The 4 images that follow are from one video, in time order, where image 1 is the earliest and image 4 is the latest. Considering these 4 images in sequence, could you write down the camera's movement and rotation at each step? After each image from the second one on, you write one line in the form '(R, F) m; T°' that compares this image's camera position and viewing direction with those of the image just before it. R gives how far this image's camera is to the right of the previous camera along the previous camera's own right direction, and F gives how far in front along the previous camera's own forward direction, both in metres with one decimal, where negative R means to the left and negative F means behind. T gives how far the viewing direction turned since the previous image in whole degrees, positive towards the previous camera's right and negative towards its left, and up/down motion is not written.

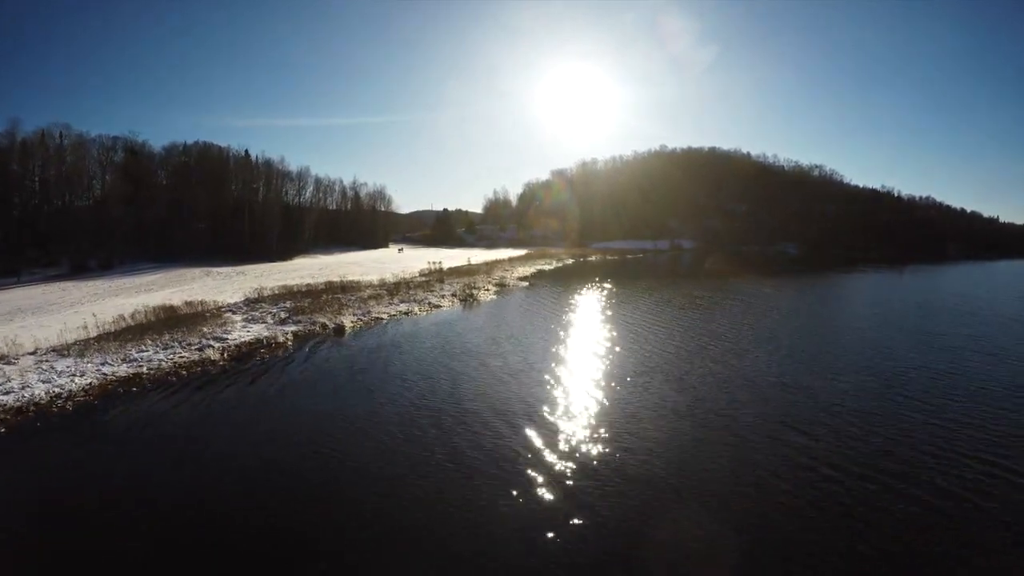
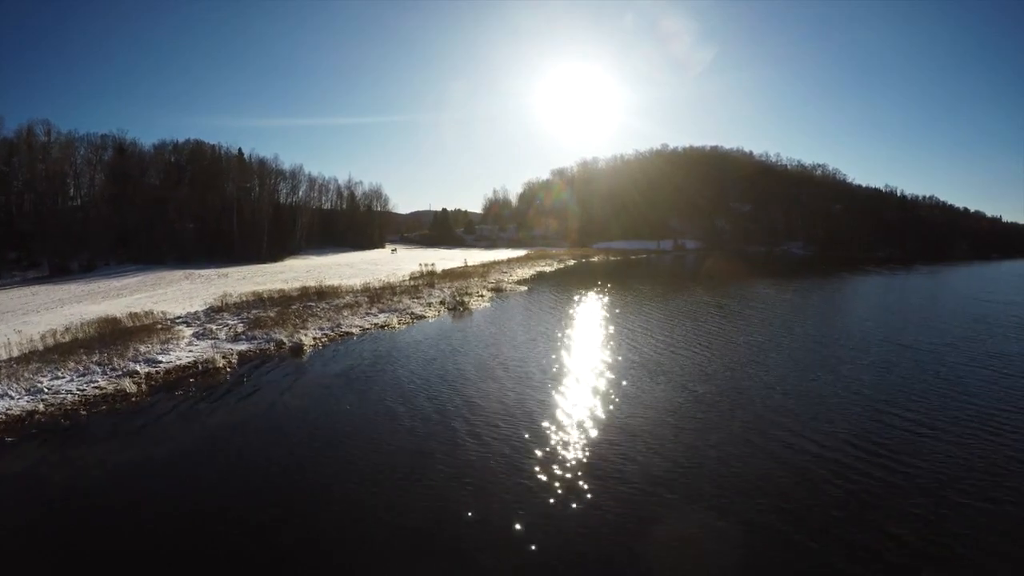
(+0.1, +1.4) m; 0°
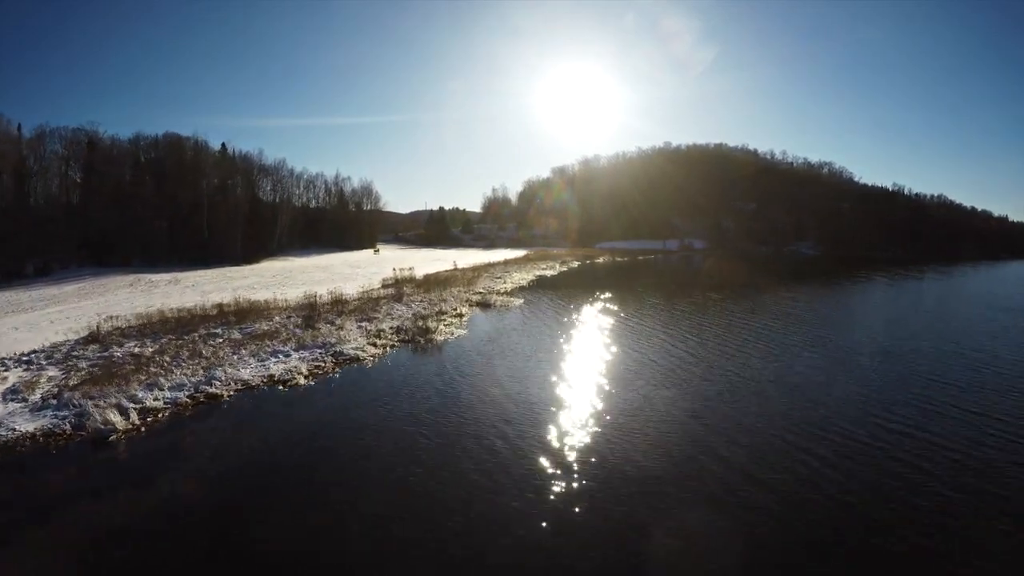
(+0.2, +3.0) m; 0°
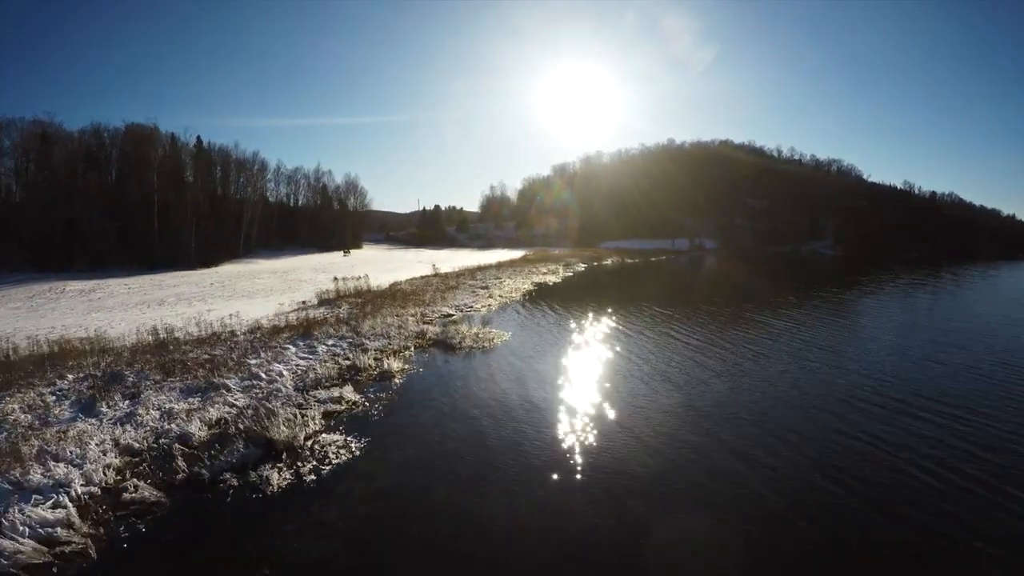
(+0.3, +3.7) m; 0°
